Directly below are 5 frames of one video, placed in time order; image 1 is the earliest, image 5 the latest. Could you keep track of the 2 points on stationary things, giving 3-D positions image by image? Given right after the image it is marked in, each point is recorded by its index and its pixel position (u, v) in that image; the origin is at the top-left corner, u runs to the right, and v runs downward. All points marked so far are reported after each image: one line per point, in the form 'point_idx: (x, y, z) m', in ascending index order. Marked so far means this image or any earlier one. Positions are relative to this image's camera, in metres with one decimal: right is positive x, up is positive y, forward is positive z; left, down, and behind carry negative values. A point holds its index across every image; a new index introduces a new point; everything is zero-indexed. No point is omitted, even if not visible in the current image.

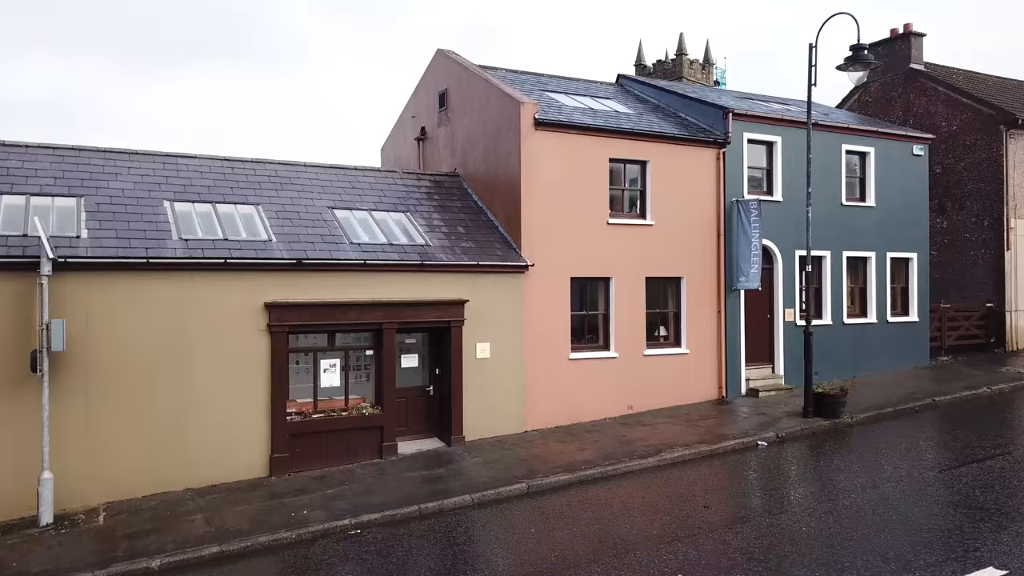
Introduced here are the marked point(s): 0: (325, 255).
0: (-2.7, +0.5, +11.6) m
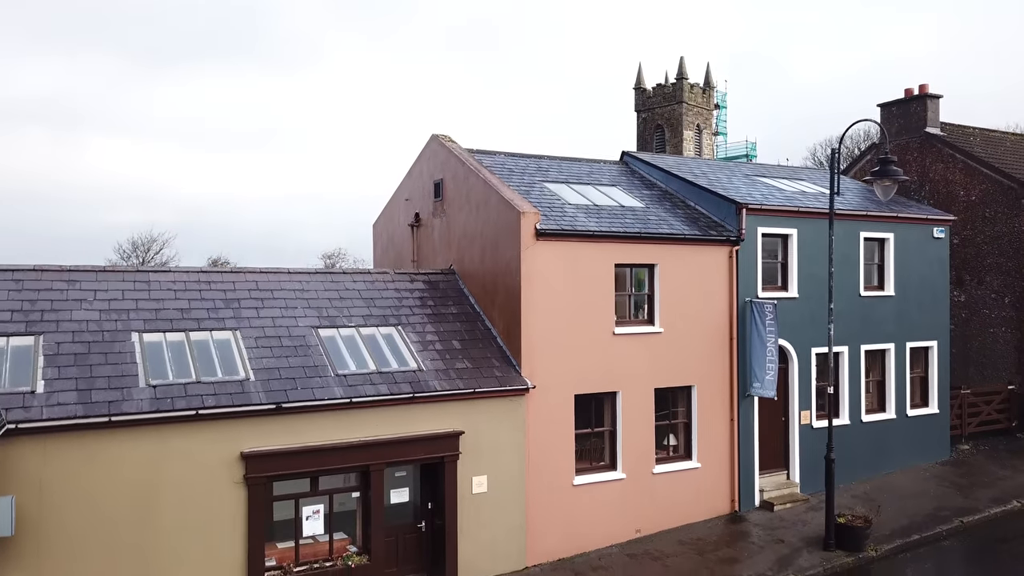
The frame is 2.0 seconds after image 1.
0: (-2.7, -1.4, +10.6) m
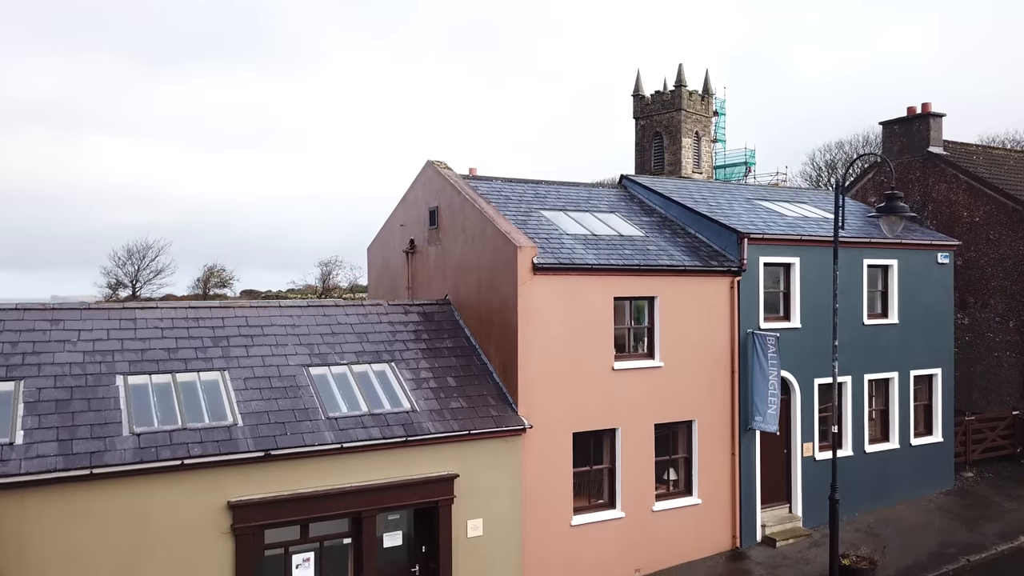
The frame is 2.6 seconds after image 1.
0: (-2.8, -2.0, +10.3) m
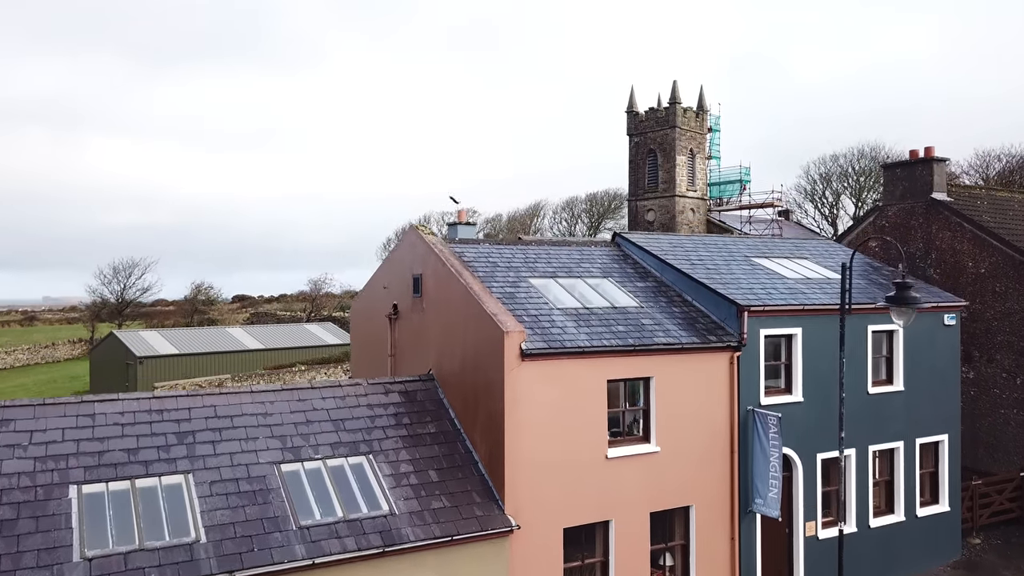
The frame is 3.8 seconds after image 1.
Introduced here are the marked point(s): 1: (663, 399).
0: (-2.9, -3.2, +9.5) m
1: (+2.4, -1.8, +12.7) m
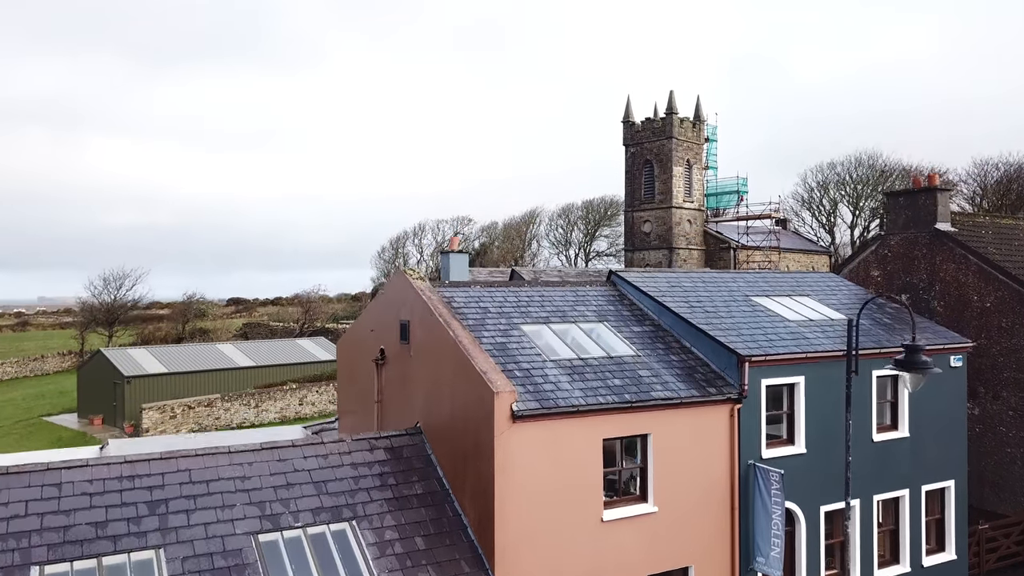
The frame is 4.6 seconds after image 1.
0: (-3.1, -4.0, +8.9) m
1: (+2.3, -2.6, +12.1) m
